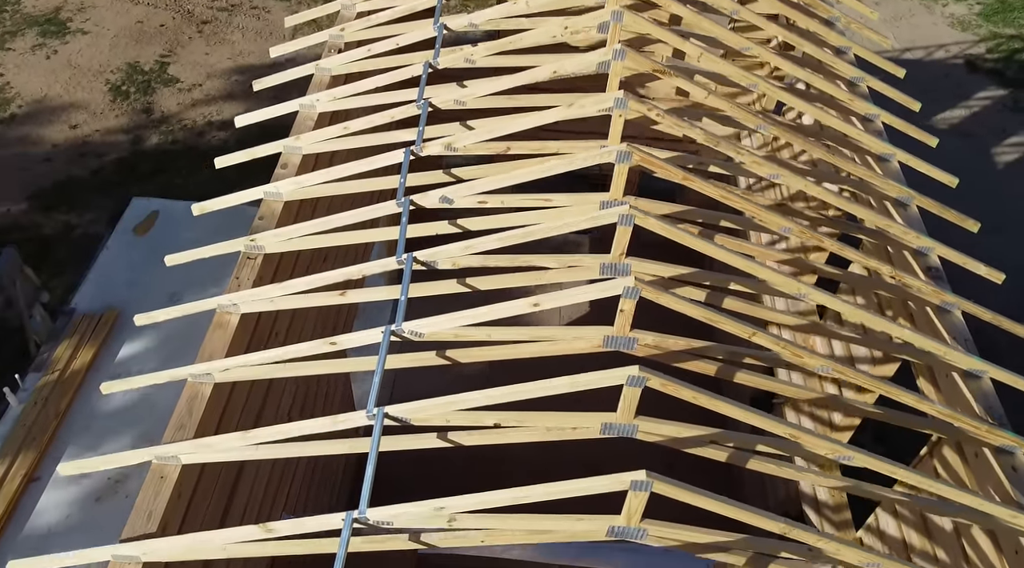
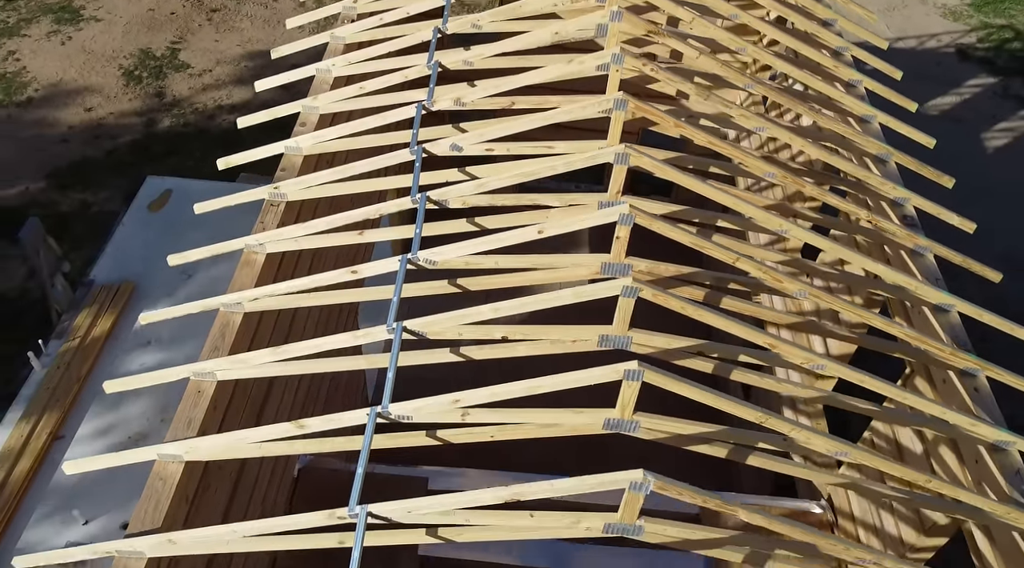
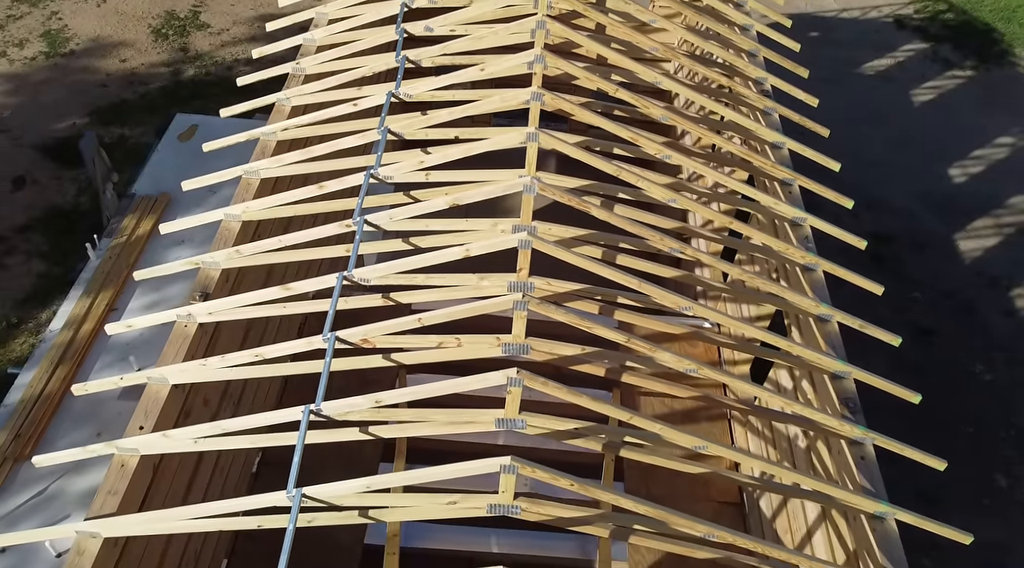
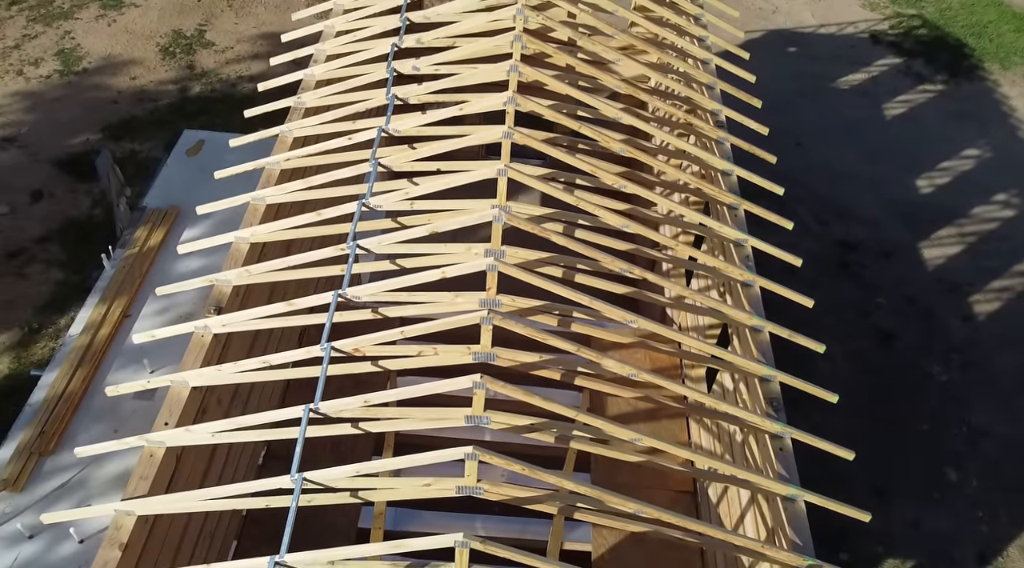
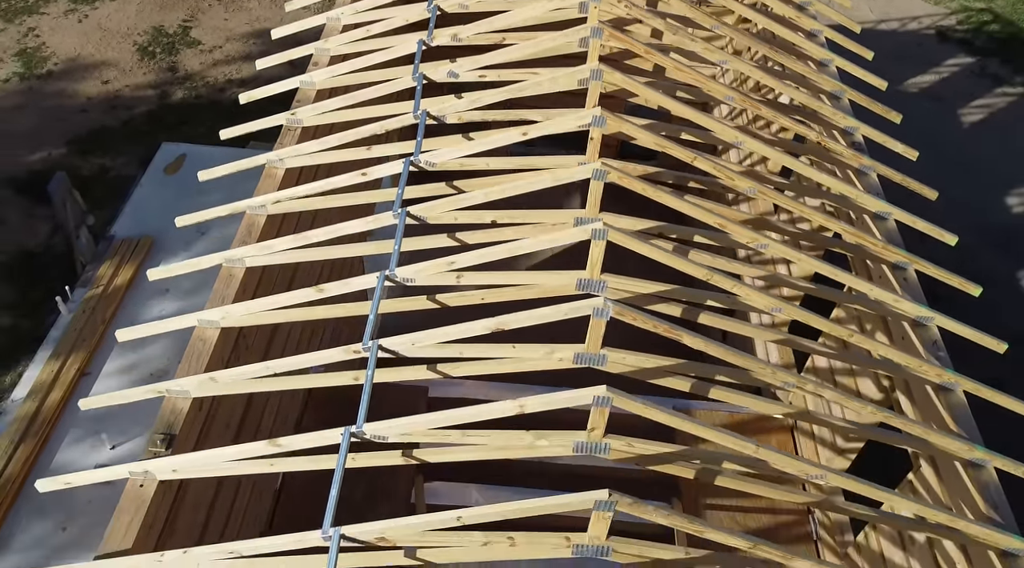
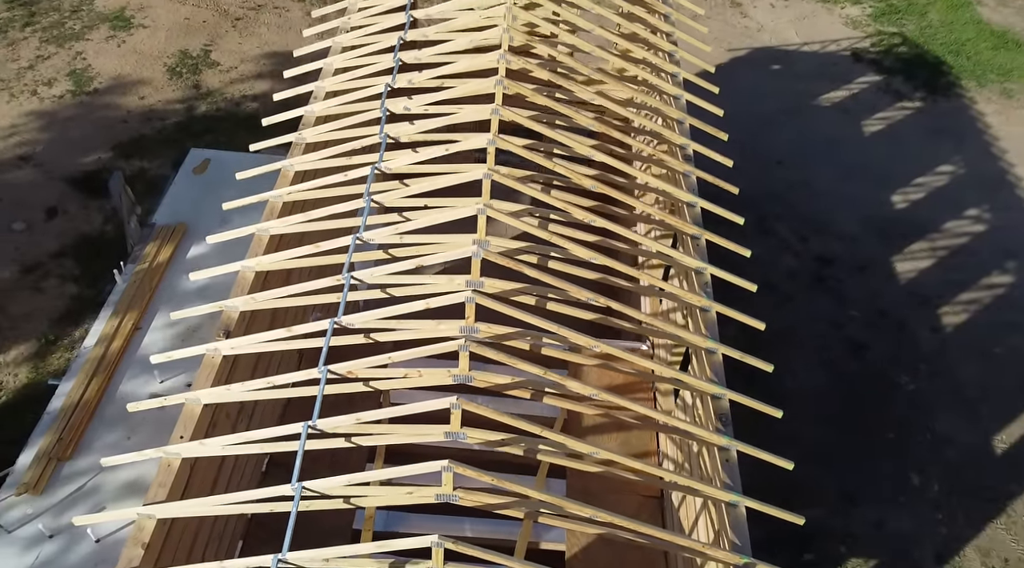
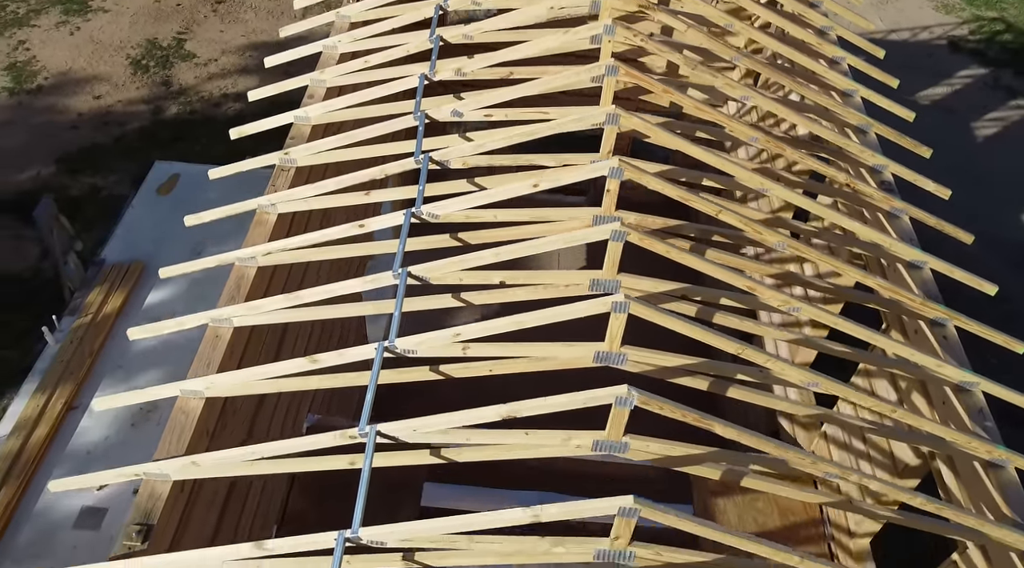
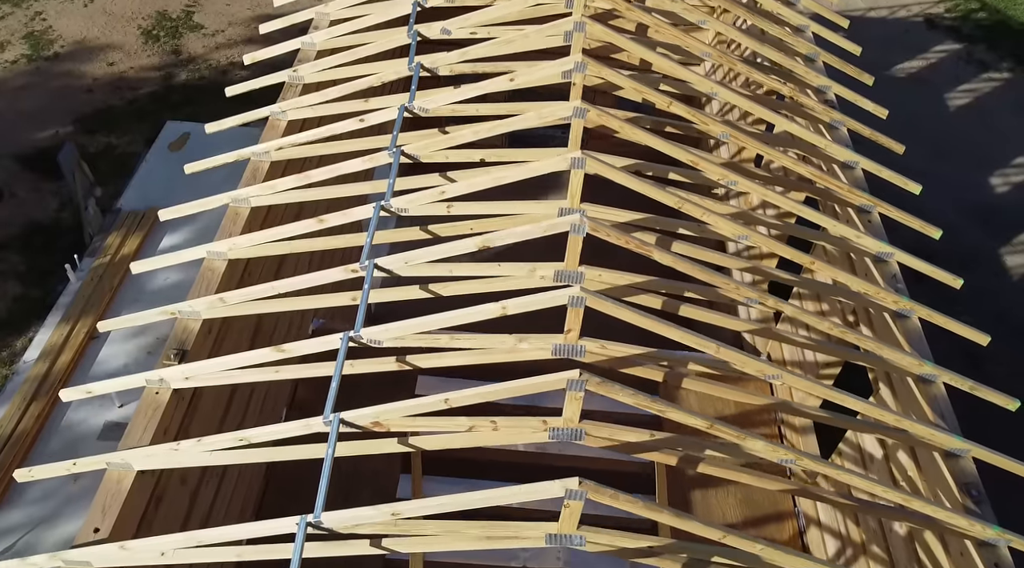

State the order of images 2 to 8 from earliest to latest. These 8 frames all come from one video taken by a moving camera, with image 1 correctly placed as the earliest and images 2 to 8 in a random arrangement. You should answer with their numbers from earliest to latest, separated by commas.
2, 7, 5, 8, 3, 4, 6
